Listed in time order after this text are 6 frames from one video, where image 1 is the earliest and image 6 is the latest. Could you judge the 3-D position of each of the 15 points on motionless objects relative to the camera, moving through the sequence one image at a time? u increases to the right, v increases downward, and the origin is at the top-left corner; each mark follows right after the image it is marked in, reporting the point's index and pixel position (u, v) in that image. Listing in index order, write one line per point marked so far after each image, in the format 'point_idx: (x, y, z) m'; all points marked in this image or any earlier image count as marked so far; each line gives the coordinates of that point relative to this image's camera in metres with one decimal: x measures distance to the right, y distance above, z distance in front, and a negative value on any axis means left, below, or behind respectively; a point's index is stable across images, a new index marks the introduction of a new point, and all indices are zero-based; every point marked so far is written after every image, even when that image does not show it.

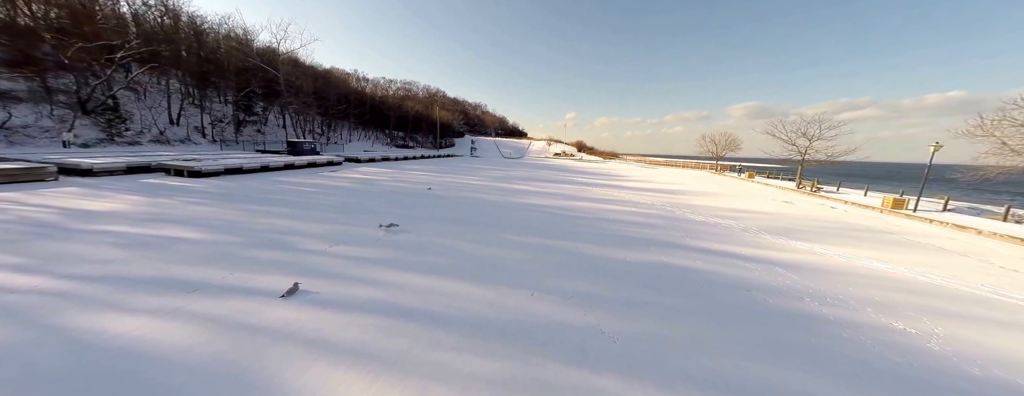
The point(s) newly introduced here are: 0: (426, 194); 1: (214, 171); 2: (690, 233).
0: (-2.9, 0.0, +9.1) m
1: (-10.1, +0.9, +9.2) m
2: (+4.2, -0.8, +6.5) m
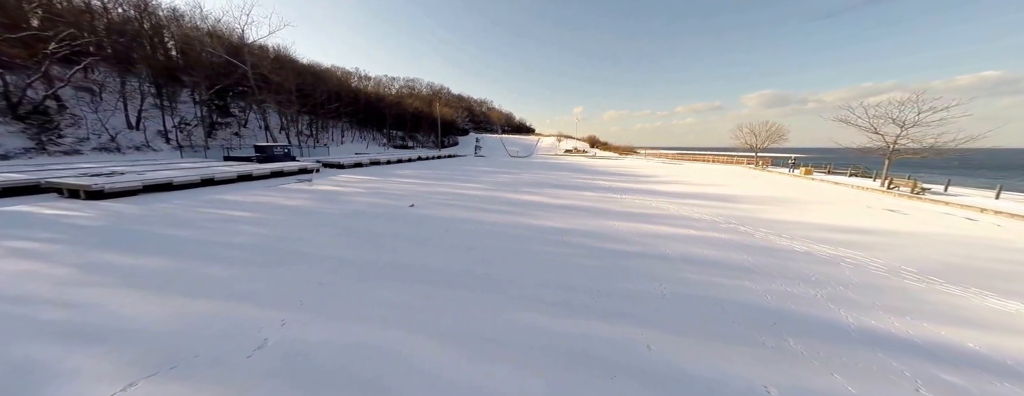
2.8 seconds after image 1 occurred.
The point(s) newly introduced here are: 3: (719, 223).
0: (-2.7, -0.5, +6.6) m
1: (-9.9, +0.2, +7.0) m
2: (+4.4, -1.3, +3.8) m
3: (+5.3, -0.6, +7.0) m
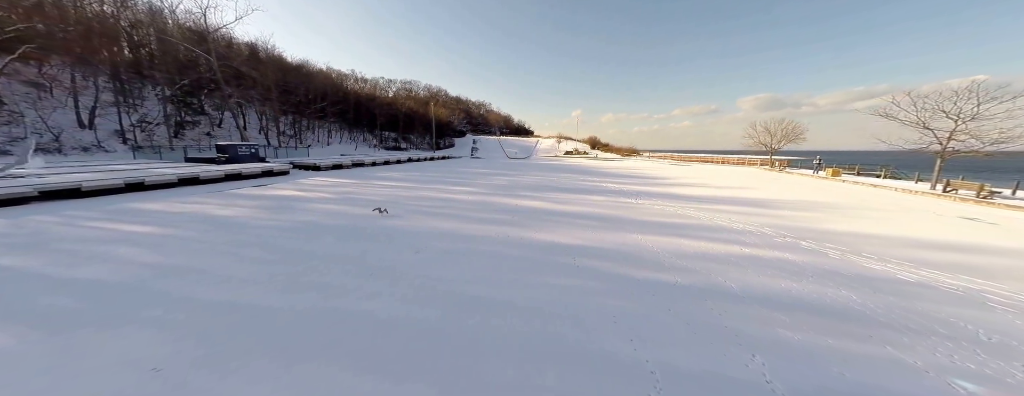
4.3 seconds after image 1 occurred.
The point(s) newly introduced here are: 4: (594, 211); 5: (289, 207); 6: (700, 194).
0: (-2.8, -0.7, +5.1) m
1: (-10.0, 0.0, +5.4) m
2: (+4.3, -1.4, +2.3) m
3: (+5.3, -0.8, +5.5) m
4: (+2.3, -0.4, +7.5) m
5: (-5.5, -0.2, +6.6) m
6: (+7.6, +0.2, +10.8) m
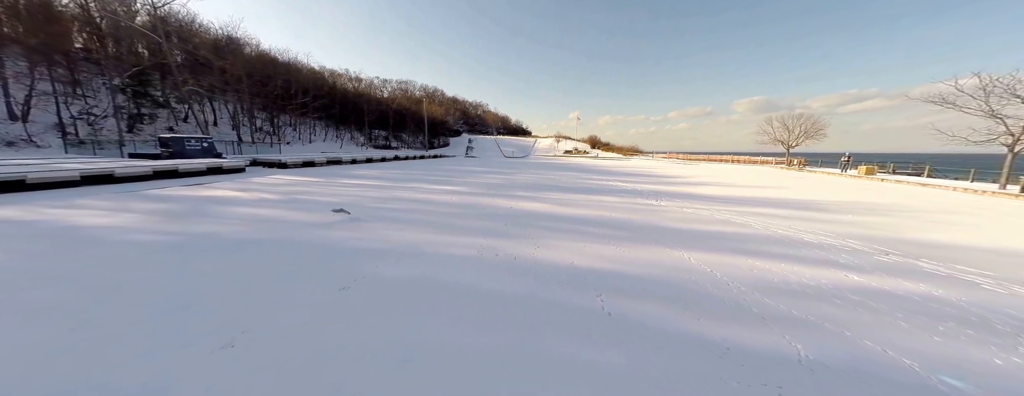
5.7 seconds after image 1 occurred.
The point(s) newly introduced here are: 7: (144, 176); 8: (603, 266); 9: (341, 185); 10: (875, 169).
0: (-2.9, -0.7, +3.5) m
1: (-10.2, 0.0, +3.7) m
2: (+4.2, -1.4, +0.7) m
3: (+5.1, -0.8, +3.9) m
4: (+2.2, -0.4, +6.0) m
5: (-5.6, -0.2, +5.0) m
6: (+7.4, +0.1, +9.3) m
7: (-9.8, +0.6, +7.2) m
8: (+1.1, -0.8, +3.3) m
9: (-5.1, +0.4, +8.2) m
10: (+17.8, +1.4, +13.2) m
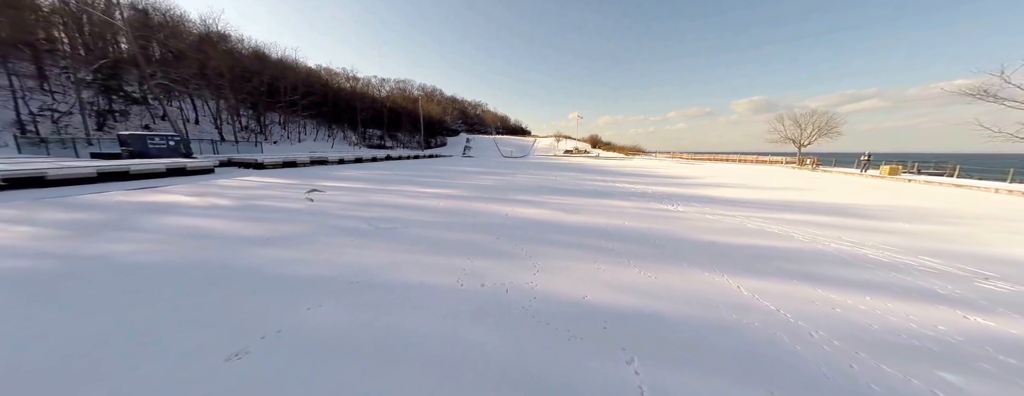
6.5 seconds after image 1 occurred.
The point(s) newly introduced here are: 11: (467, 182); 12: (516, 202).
0: (-3.0, -0.8, +2.6) m
1: (-10.3, -0.1, +2.8) m
2: (+4.1, -1.5, -0.1) m
3: (+5.0, -0.9, +3.0) m
4: (+2.1, -0.5, +5.1) m
5: (-5.7, -0.3, +4.1) m
6: (+7.3, 0.0, +8.4) m
7: (-9.9, +0.5, +6.3) m
8: (+1.0, -0.9, +2.4) m
9: (-5.2, +0.3, +7.3) m
10: (+17.6, +1.4, +12.4) m
11: (-1.6, +0.6, +9.8) m
12: (+0.1, -0.1, +6.7) m
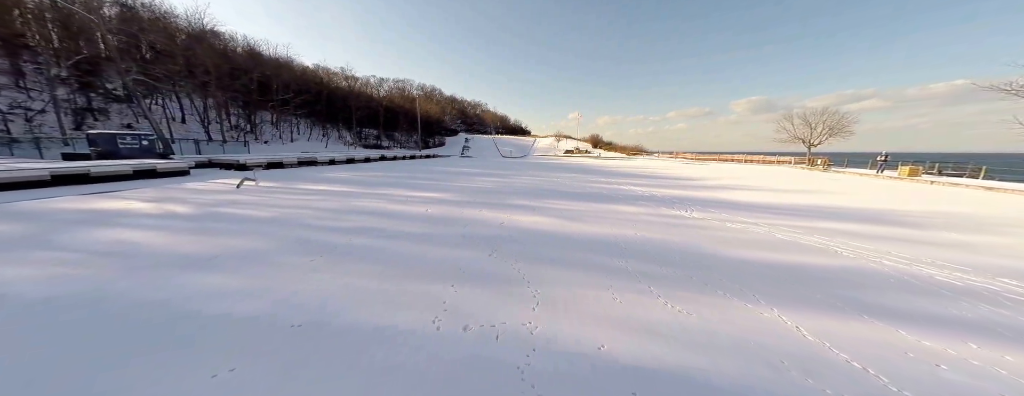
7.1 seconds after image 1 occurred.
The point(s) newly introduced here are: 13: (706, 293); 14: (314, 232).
0: (-3.1, -0.9, +2.0) m
1: (-10.3, -0.2, +2.2) m
2: (+4.1, -1.6, -0.8) m
3: (+5.0, -1.0, +2.4) m
4: (+2.0, -0.6, +4.5) m
5: (-5.8, -0.4, +3.5) m
6: (+7.3, -0.1, +7.8) m
7: (-10.0, +0.3, +5.7) m
8: (+0.9, -1.0, +1.8) m
9: (-5.3, +0.2, +6.7) m
10: (+17.6, +1.3, +11.8) m
11: (-1.7, +0.5, +9.2) m
12: (0.0, -0.2, +6.1) m
13: (+1.9, -0.9, +2.8) m
14: (-3.0, -0.5, +4.2) m
